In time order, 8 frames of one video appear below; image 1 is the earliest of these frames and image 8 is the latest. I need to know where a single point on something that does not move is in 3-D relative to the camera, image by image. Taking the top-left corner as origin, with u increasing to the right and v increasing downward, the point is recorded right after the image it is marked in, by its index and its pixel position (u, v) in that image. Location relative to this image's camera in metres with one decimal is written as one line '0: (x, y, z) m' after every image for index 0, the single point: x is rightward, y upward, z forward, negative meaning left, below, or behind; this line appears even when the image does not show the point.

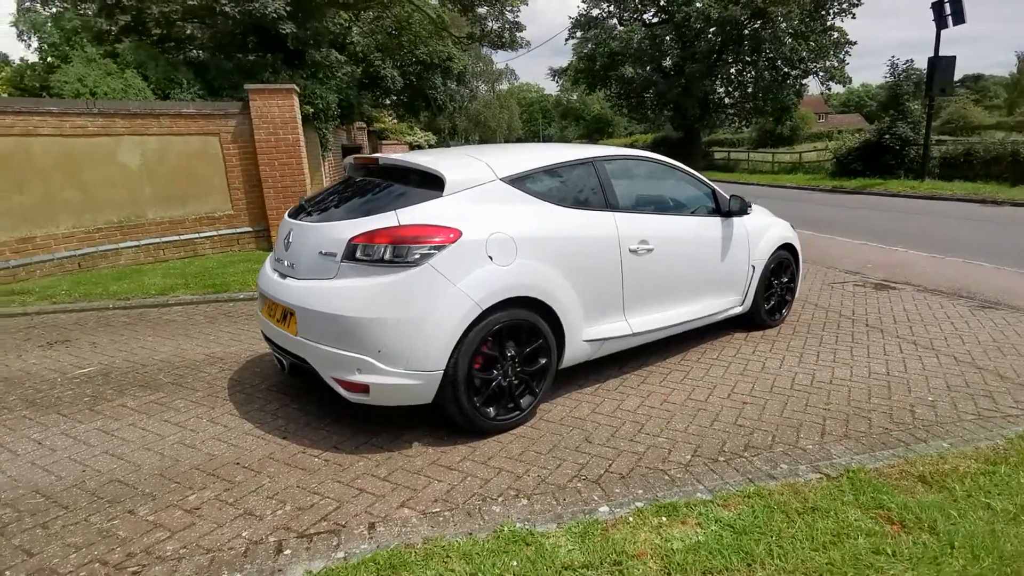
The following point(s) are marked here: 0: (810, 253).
0: (+4.8, +0.6, +9.1) m
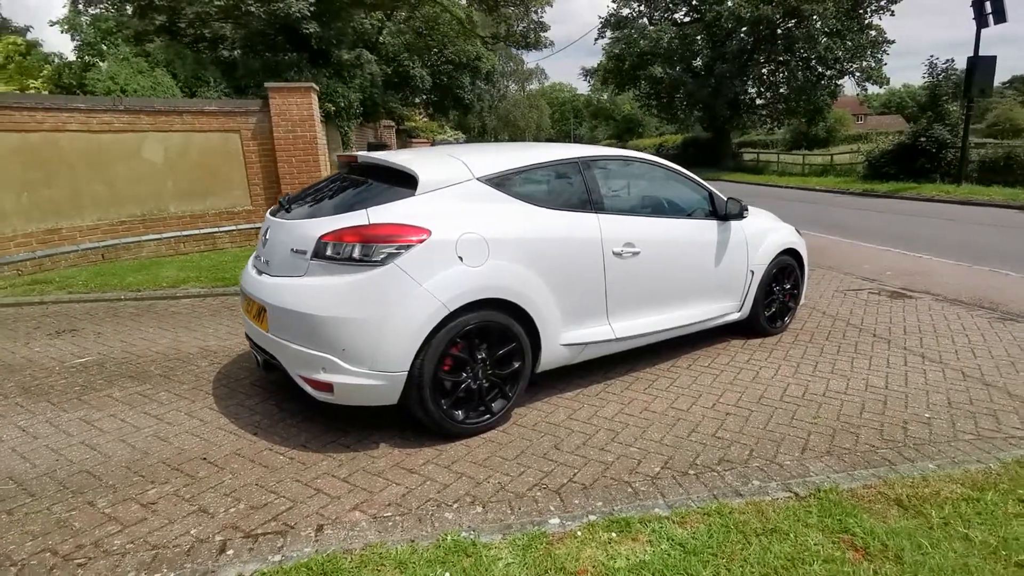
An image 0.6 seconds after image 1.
0: (+4.9, +0.5, +8.8) m
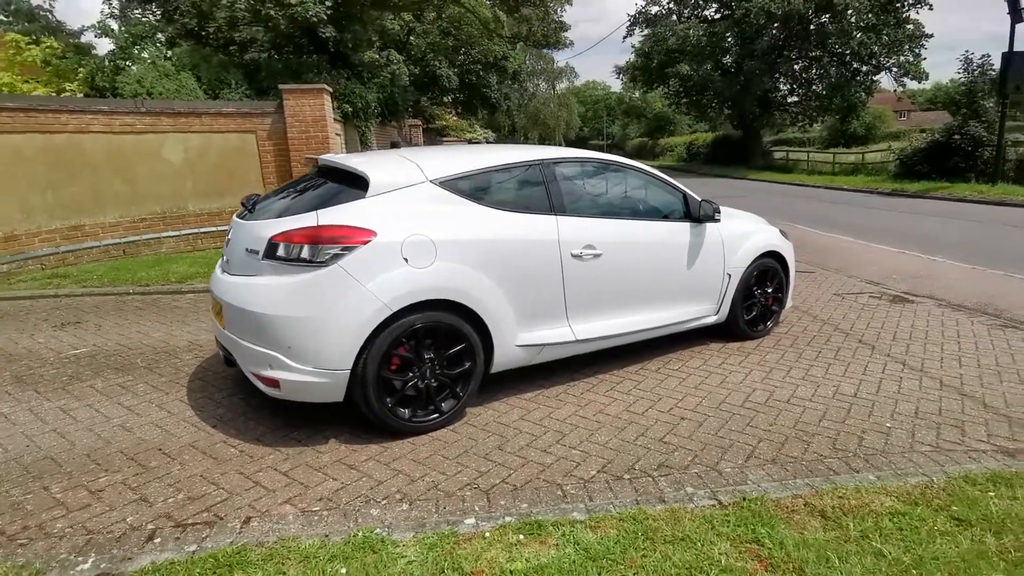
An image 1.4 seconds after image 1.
0: (+4.9, +0.4, +8.5) m
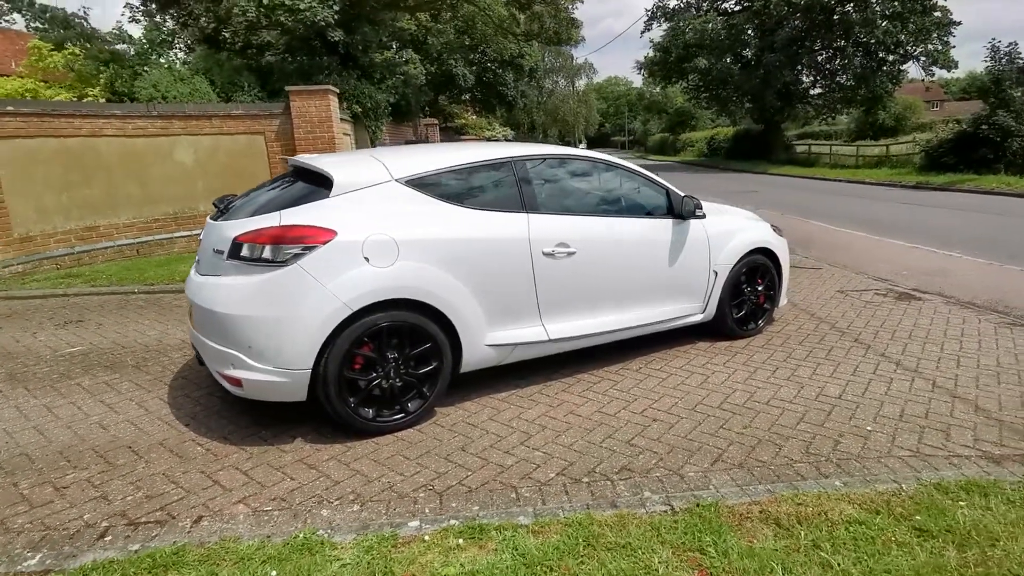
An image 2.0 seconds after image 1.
0: (+4.9, +0.5, +8.3) m
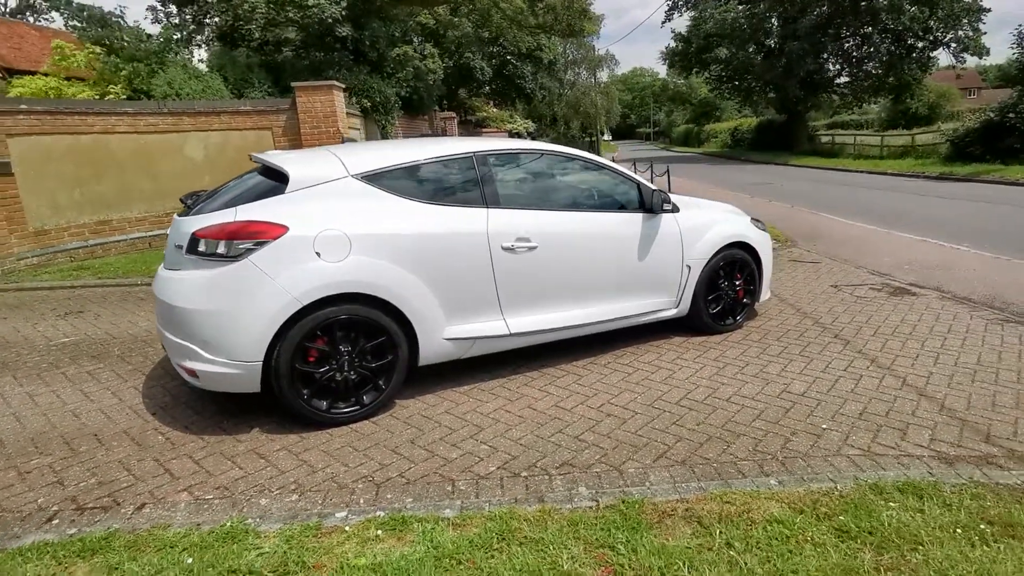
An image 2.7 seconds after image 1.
0: (+4.8, +0.5, +8.0) m
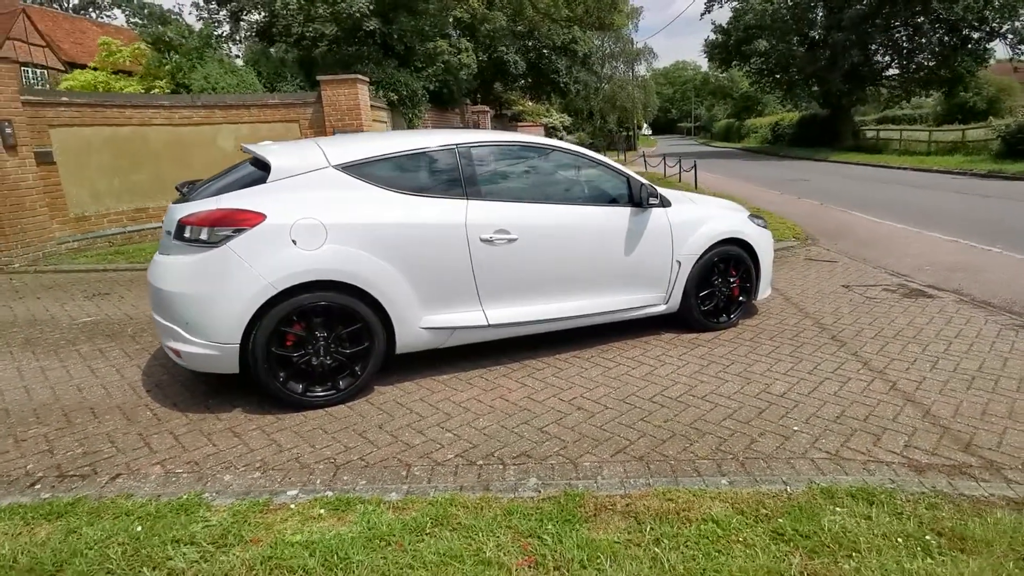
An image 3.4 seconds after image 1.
0: (+4.9, +0.5, +7.7) m
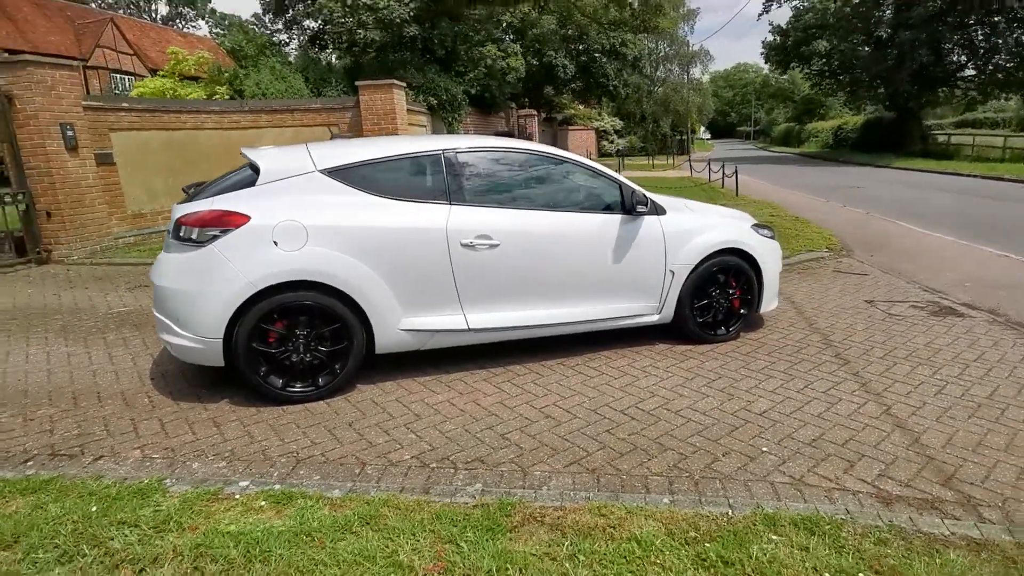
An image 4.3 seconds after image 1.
0: (+5.1, +0.3, +7.3) m
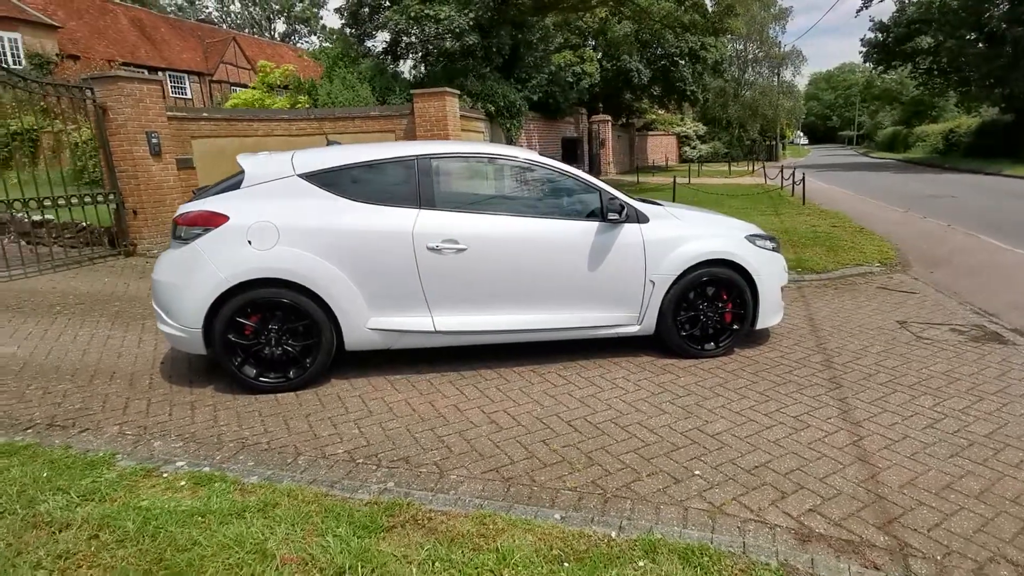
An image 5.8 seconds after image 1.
0: (+5.3, +0.1, +6.5) m
